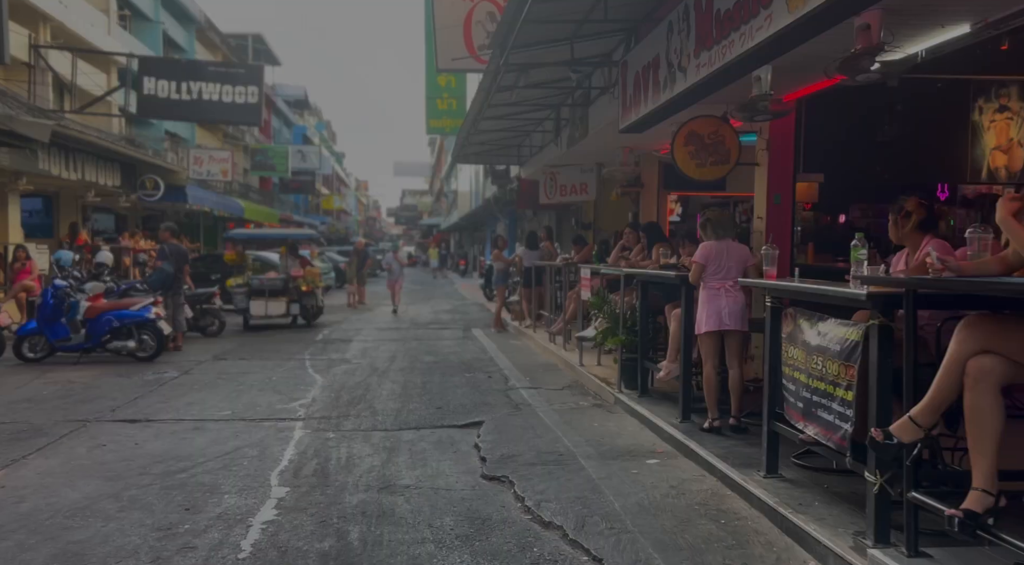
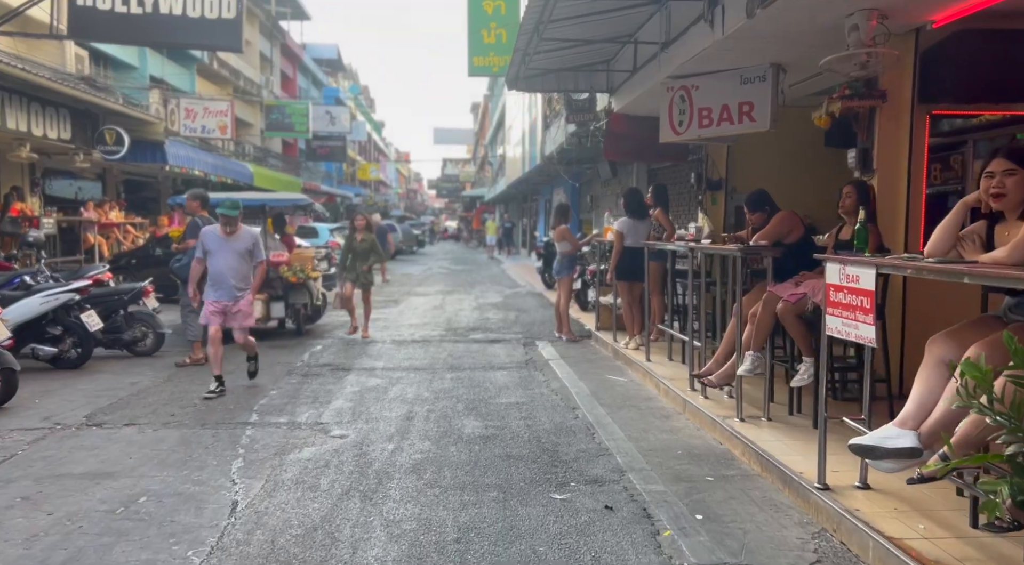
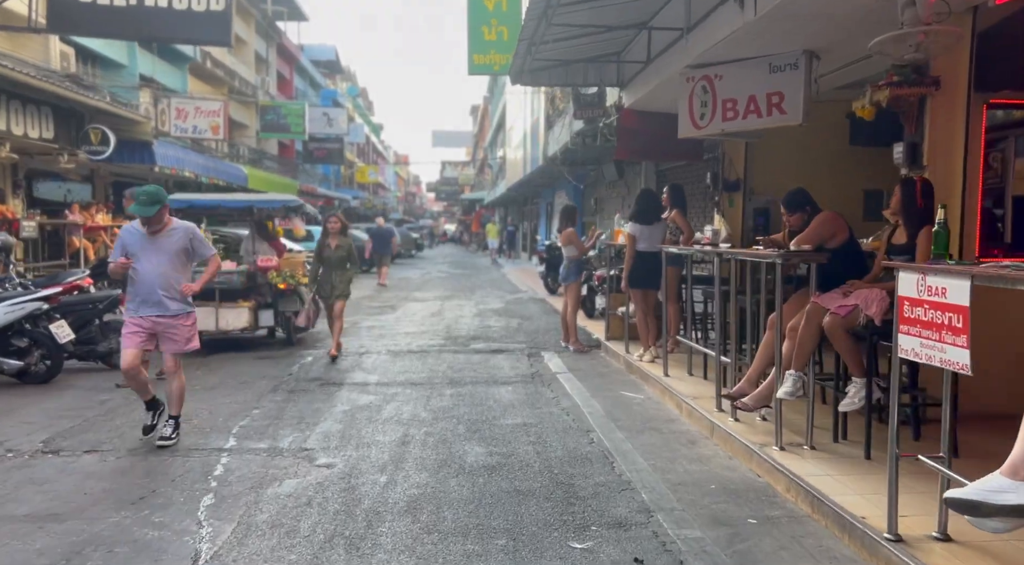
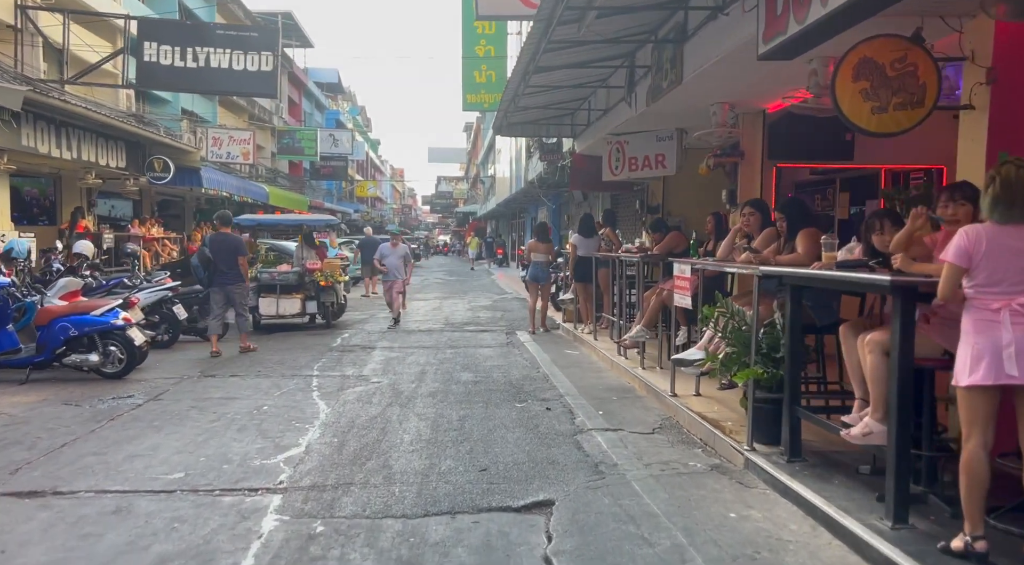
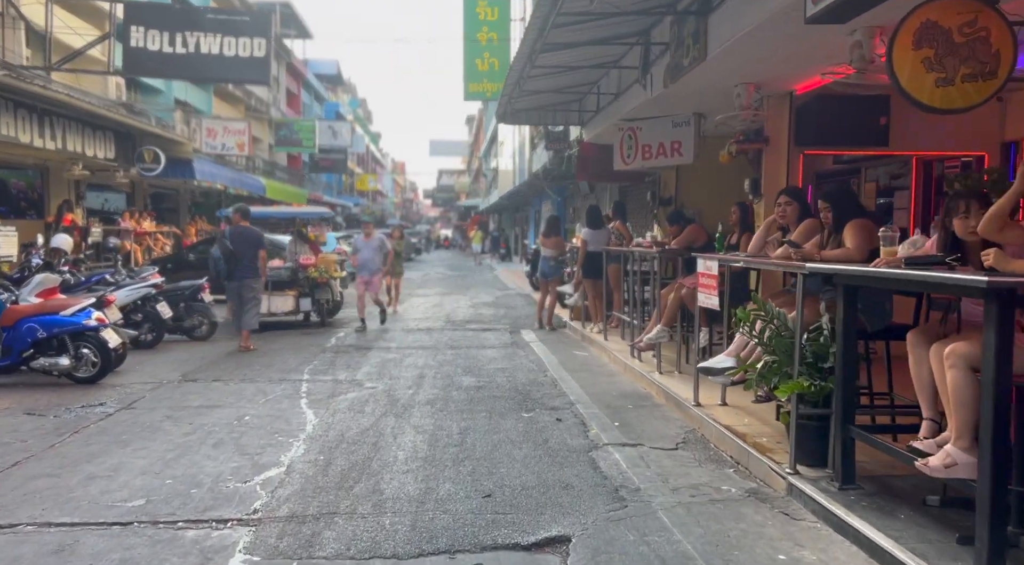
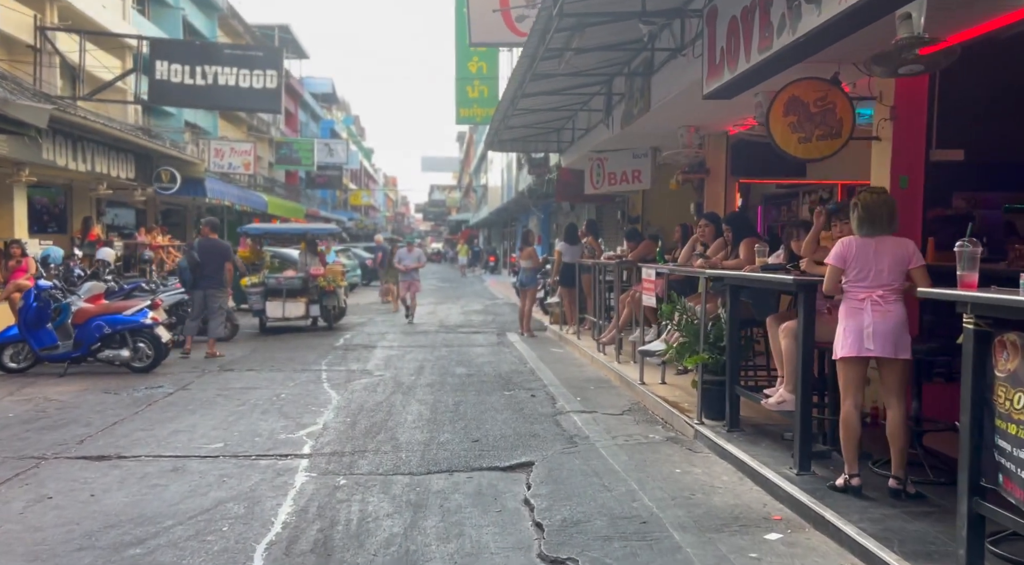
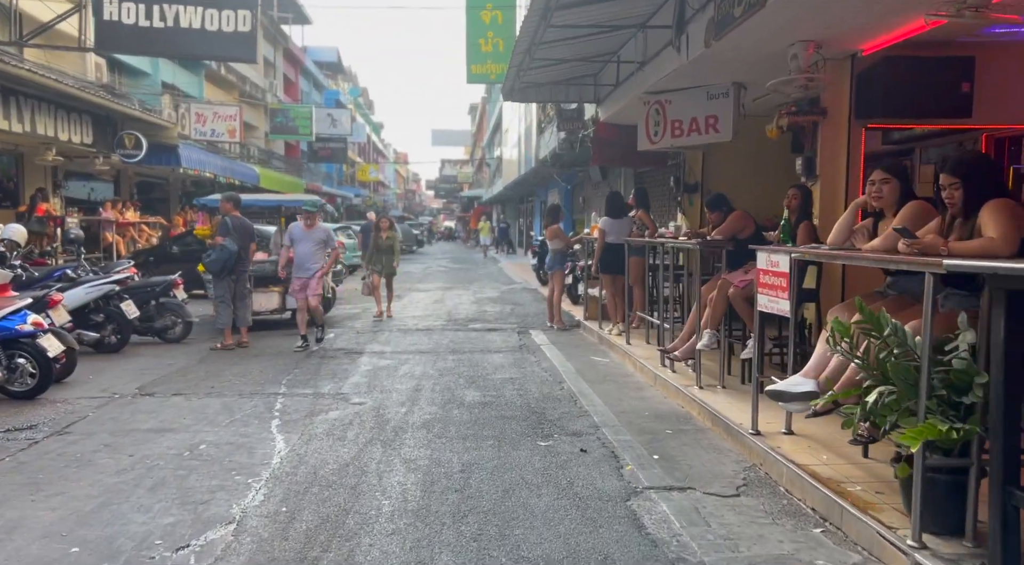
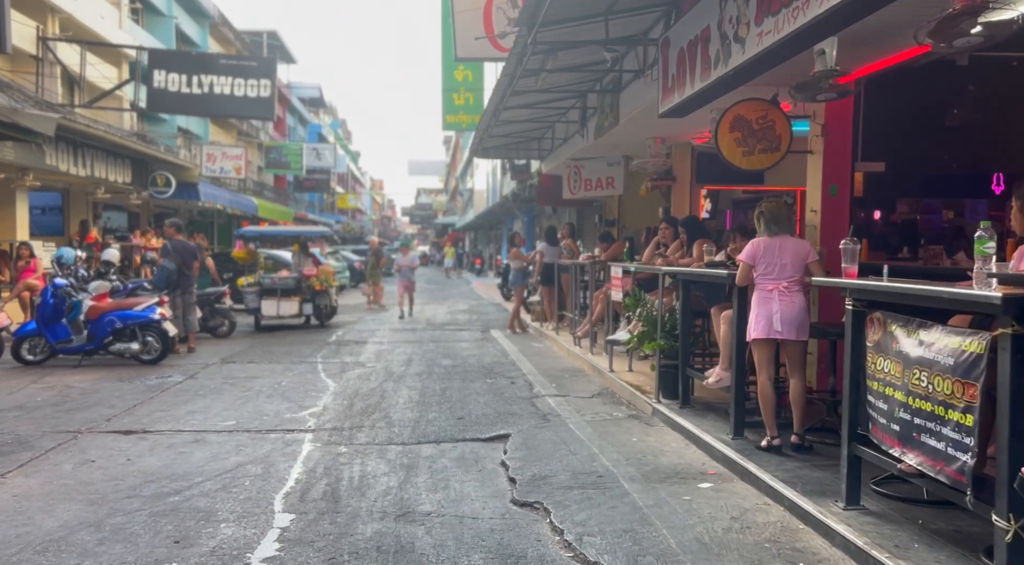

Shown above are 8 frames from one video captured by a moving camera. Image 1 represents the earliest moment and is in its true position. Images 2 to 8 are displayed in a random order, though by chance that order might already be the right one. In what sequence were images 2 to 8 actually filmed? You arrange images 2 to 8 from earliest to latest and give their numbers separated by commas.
8, 6, 4, 5, 7, 2, 3
